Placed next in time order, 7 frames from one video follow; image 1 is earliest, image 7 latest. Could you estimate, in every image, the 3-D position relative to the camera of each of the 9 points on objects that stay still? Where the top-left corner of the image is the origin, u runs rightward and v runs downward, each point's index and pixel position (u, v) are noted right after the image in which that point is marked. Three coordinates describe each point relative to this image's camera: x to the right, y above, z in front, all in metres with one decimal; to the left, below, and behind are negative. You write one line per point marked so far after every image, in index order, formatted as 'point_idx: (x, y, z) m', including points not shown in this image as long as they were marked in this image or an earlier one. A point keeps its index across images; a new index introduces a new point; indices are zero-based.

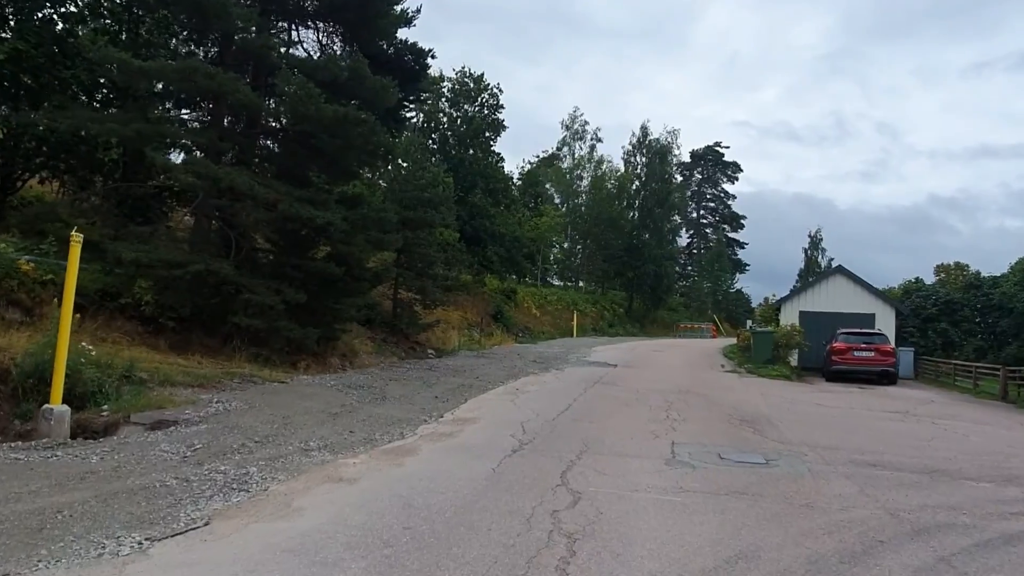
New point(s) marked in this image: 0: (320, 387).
0: (-2.3, -1.2, +14.5) m
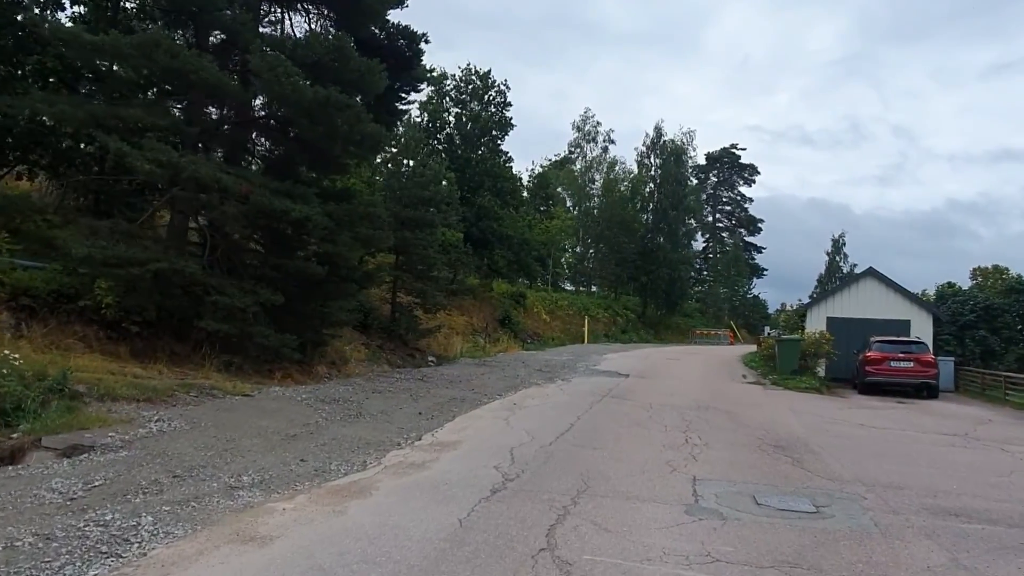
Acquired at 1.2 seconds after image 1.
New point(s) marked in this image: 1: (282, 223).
0: (-2.4, -1.2, +12.7) m
1: (-3.1, +0.9, +16.0) m
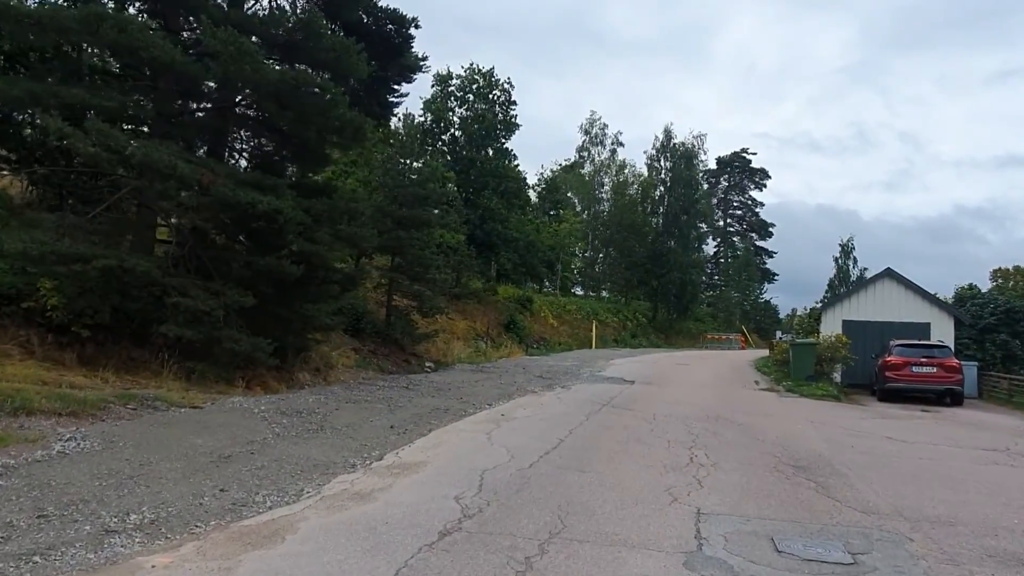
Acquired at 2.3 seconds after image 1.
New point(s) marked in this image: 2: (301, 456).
0: (-2.5, -1.2, +11.2) m
1: (-3.2, +0.9, +14.5) m
2: (-1.6, -1.2, +8.8) m
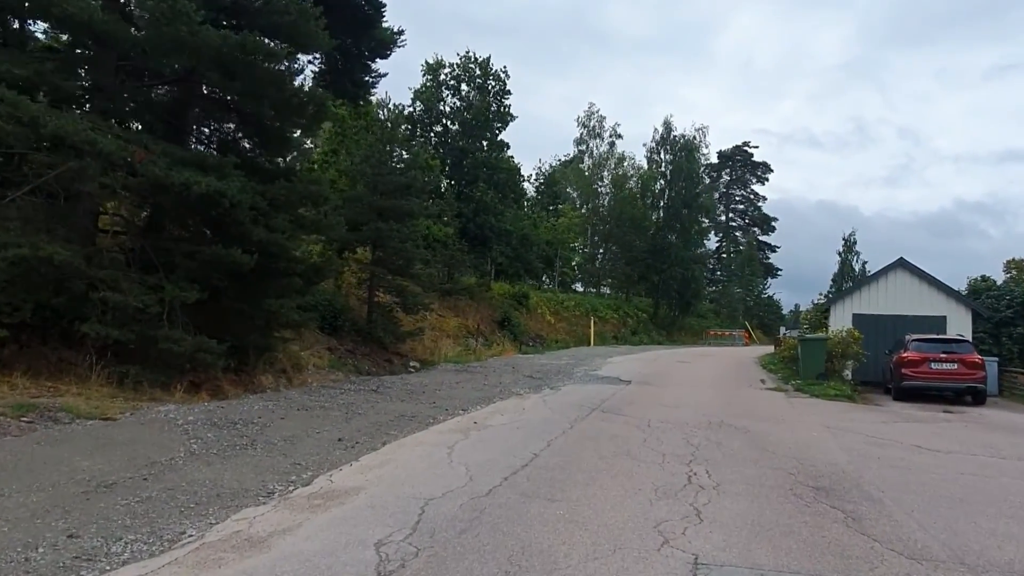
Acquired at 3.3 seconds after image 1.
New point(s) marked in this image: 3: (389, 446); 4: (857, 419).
0: (-2.8, -1.1, +9.6) m
1: (-3.5, +0.9, +12.8) m
2: (-1.8, -1.2, +7.2) m
3: (-1.0, -1.3, +9.6) m
4: (+4.1, -1.5, +14.1) m
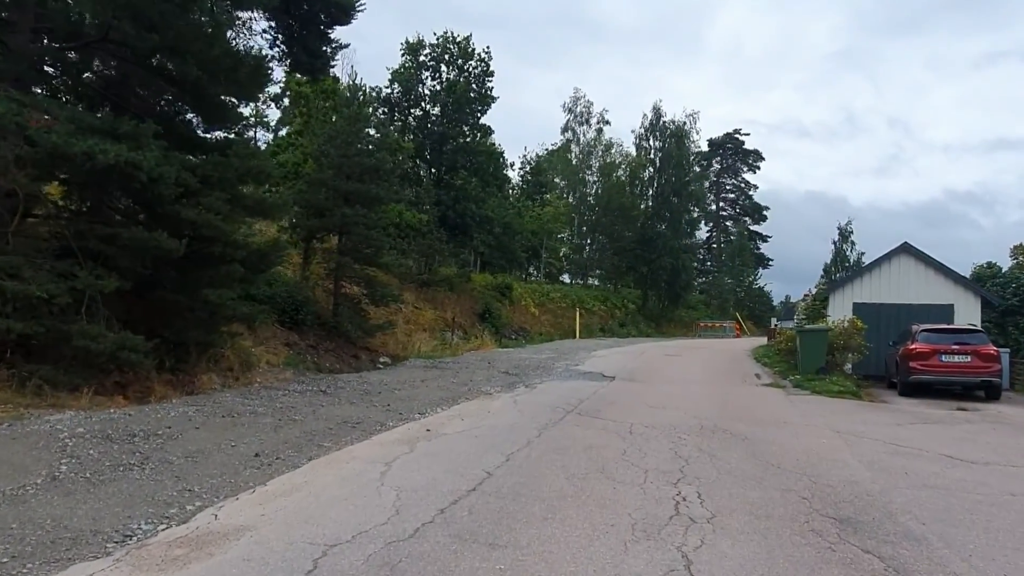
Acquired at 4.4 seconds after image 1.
0: (-3.1, -1.0, +7.9) m
1: (-3.8, +1.1, +11.1) m
2: (-2.1, -1.1, +5.5) m
3: (-1.3, -1.2, +8.0) m
4: (+3.7, -1.4, +12.4) m
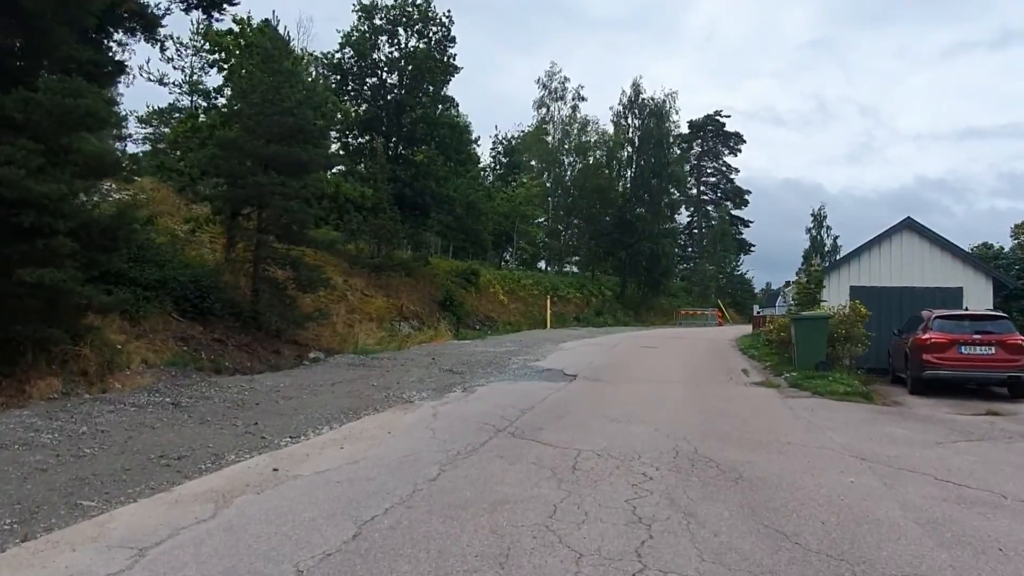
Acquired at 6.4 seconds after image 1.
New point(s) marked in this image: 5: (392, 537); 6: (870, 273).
0: (-3.7, -0.9, +4.7) m
1: (-4.5, +1.2, +7.9) m
2: (-2.7, -1.0, +2.3) m
3: (-1.9, -1.0, +4.8) m
4: (+3.0, -1.2, +9.3) m
5: (-0.5, -1.0, +5.0) m
6: (+5.9, +0.3, +19.4) m
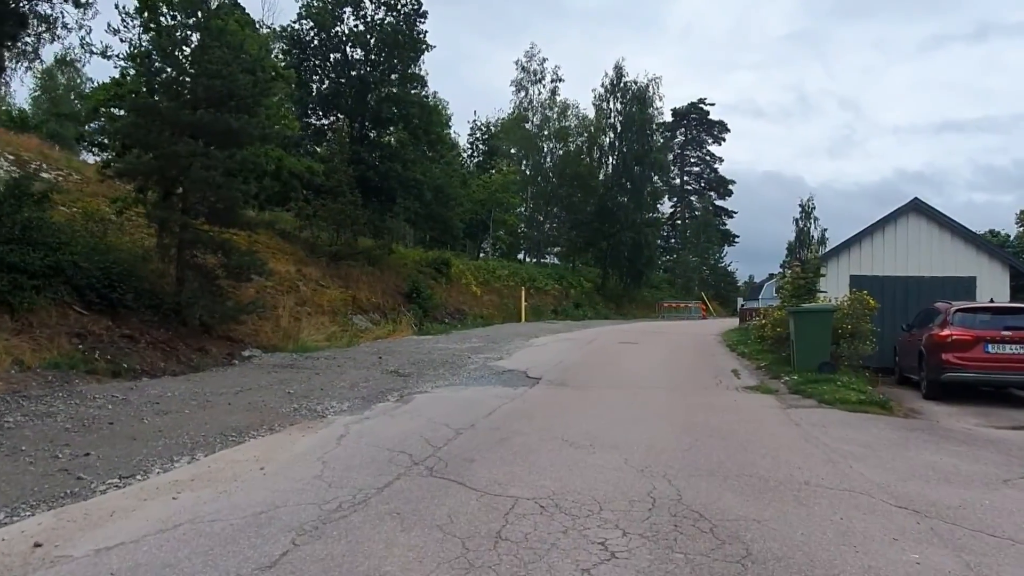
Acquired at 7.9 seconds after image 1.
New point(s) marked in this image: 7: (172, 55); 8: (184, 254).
0: (-4.1, -0.8, +2.3) m
1: (-4.9, +1.3, +5.5) m
2: (-3.1, -0.9, -0.1) m
3: (-2.3, -1.0, +2.4) m
4: (+2.6, -1.1, +7.0) m
5: (-0.9, -1.0, +2.7) m
6: (+5.3, +0.4, +17.1) m
7: (-4.9, +3.3, +17.3) m
8: (-4.9, +0.5, +17.9) m
